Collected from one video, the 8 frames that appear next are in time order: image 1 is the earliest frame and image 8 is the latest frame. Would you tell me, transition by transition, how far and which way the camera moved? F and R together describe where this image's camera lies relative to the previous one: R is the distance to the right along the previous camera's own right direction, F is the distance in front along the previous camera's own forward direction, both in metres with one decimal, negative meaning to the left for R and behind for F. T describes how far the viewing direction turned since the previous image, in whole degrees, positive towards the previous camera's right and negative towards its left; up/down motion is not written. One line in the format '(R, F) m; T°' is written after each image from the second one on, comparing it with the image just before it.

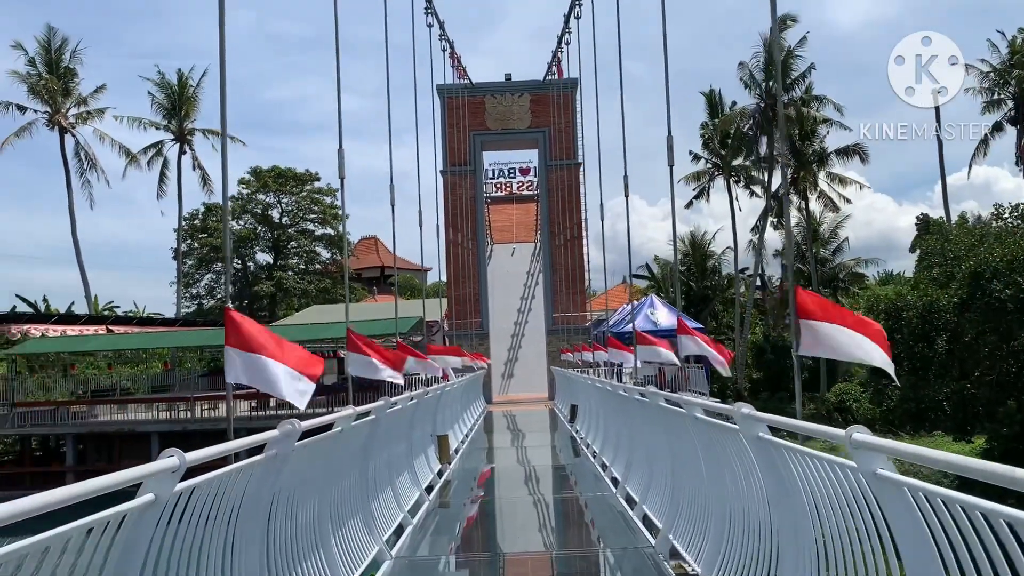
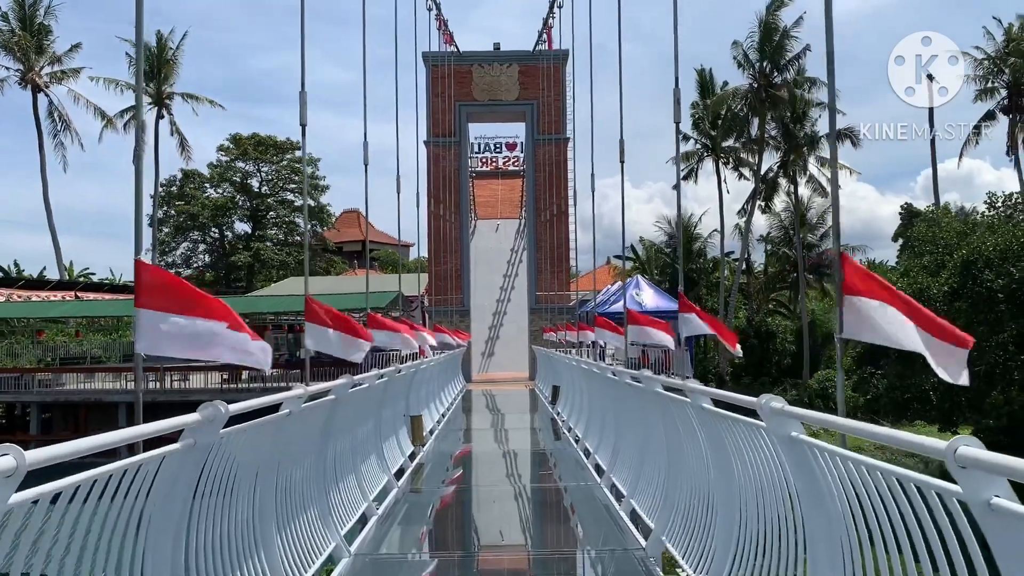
(0.0, +0.8) m; +1°
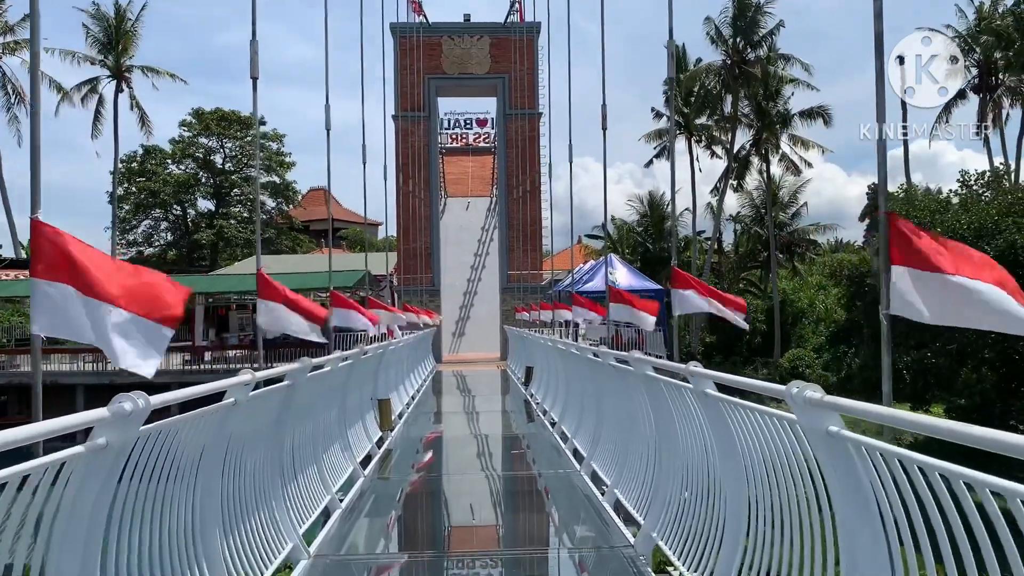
(0.0, +0.6) m; +2°
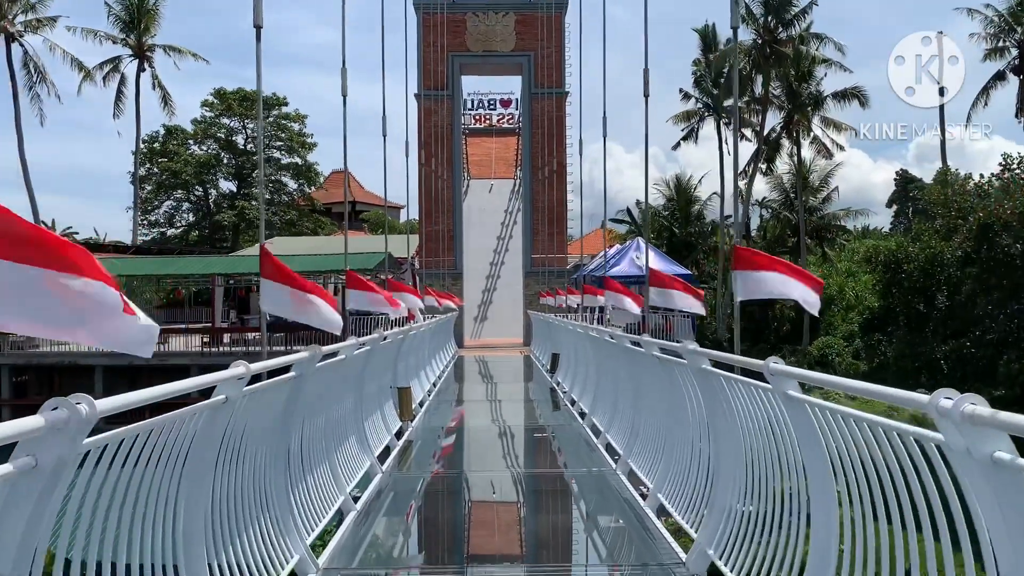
(-0.1, +0.7) m; -1°
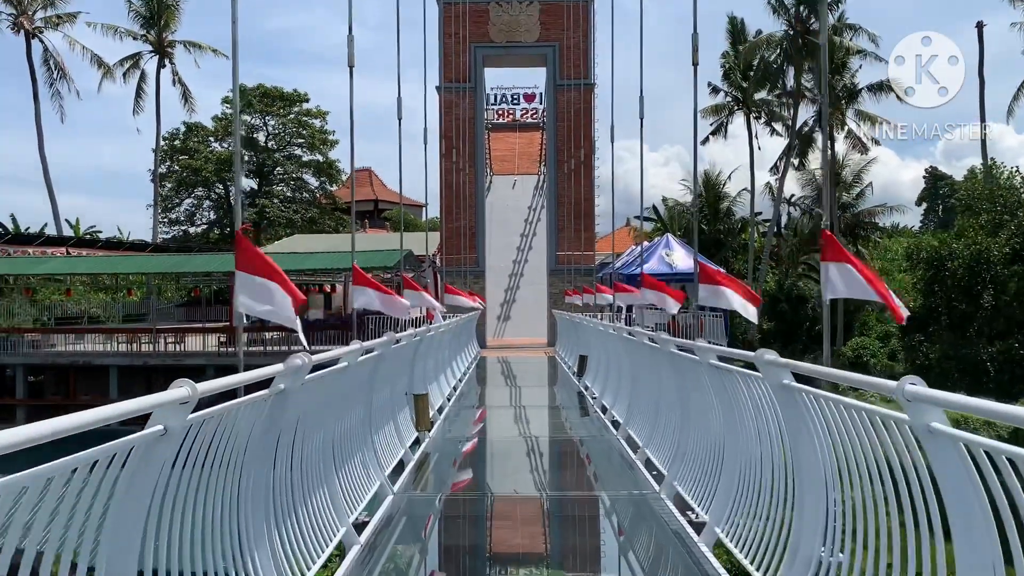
(0.0, +0.9) m; -1°
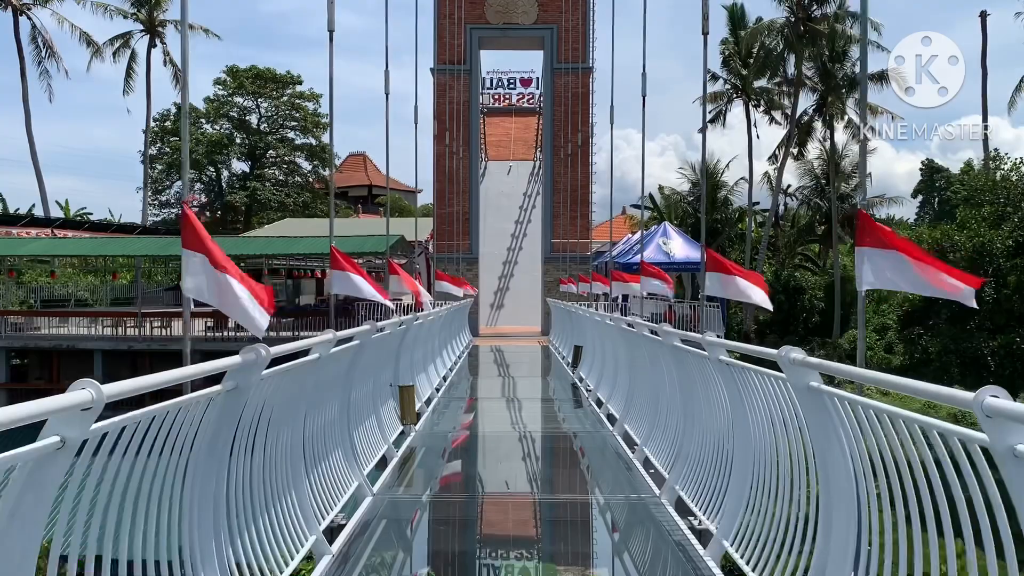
(0.0, +0.5) m; 0°
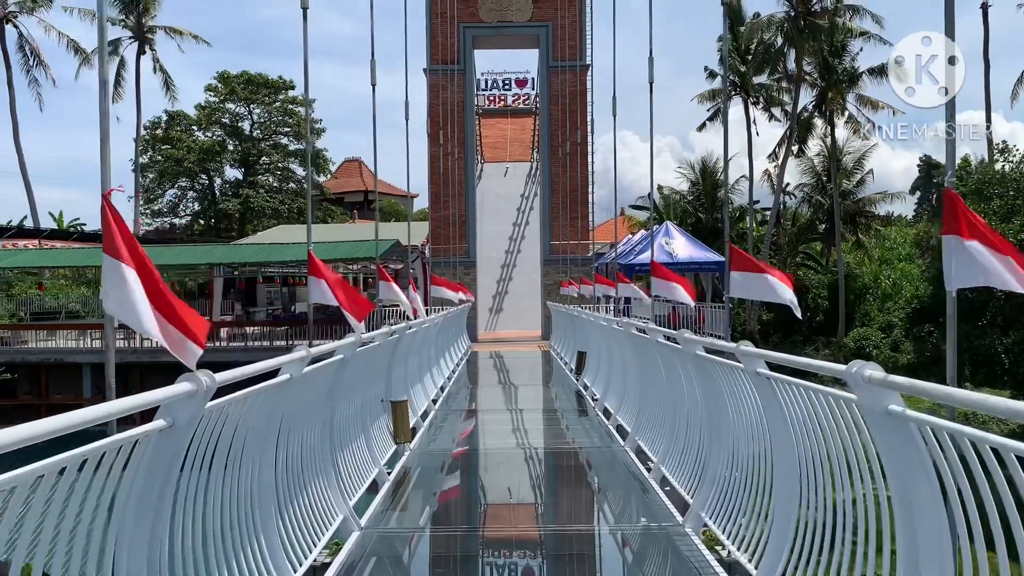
(0.0, +0.7) m; 0°
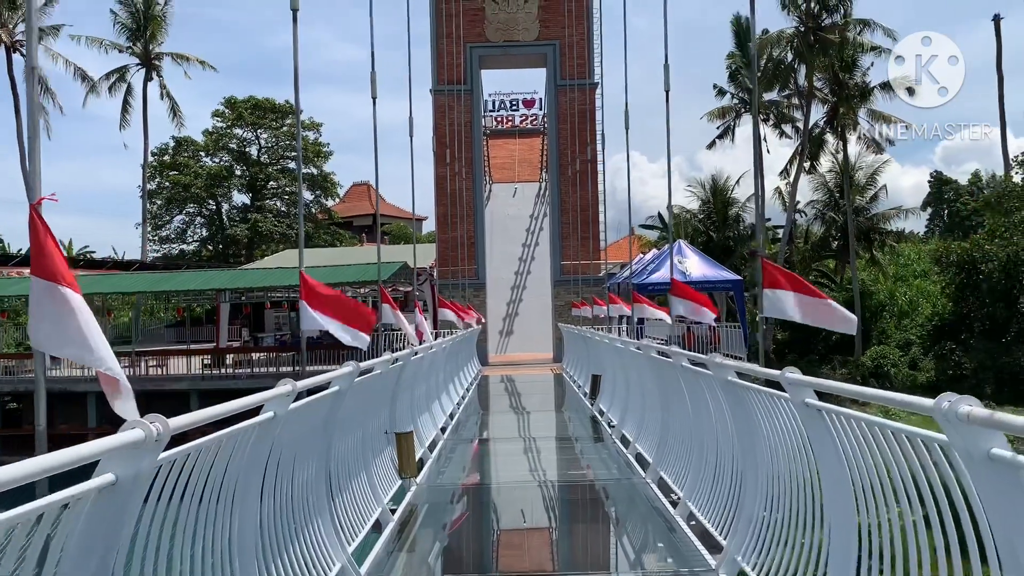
(0.0, +0.5) m; -1°
